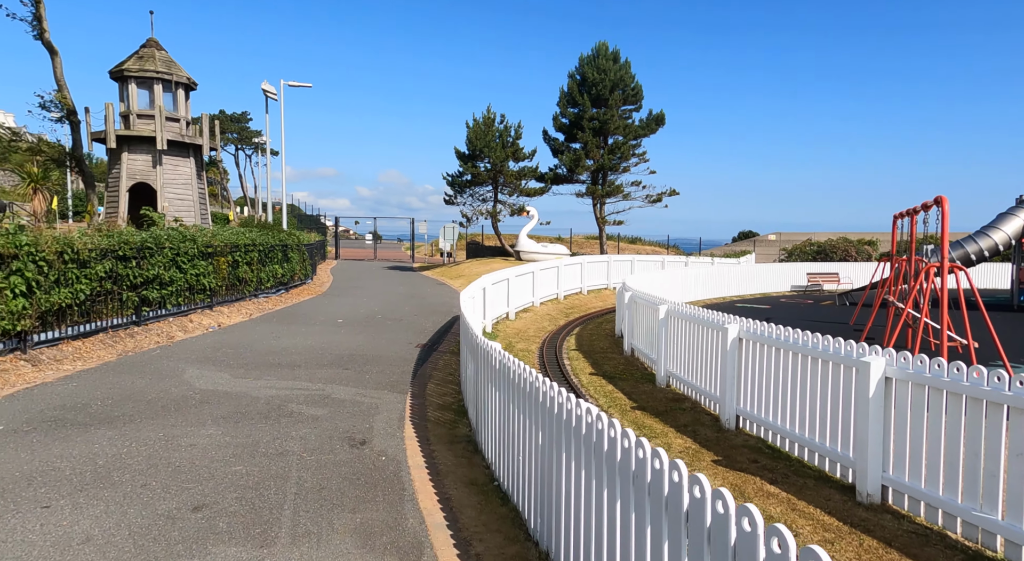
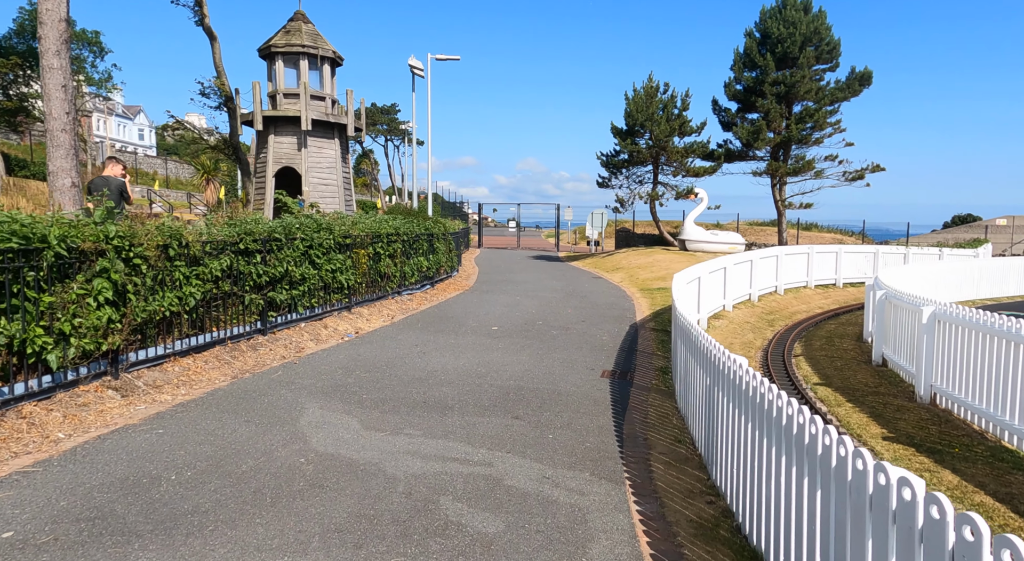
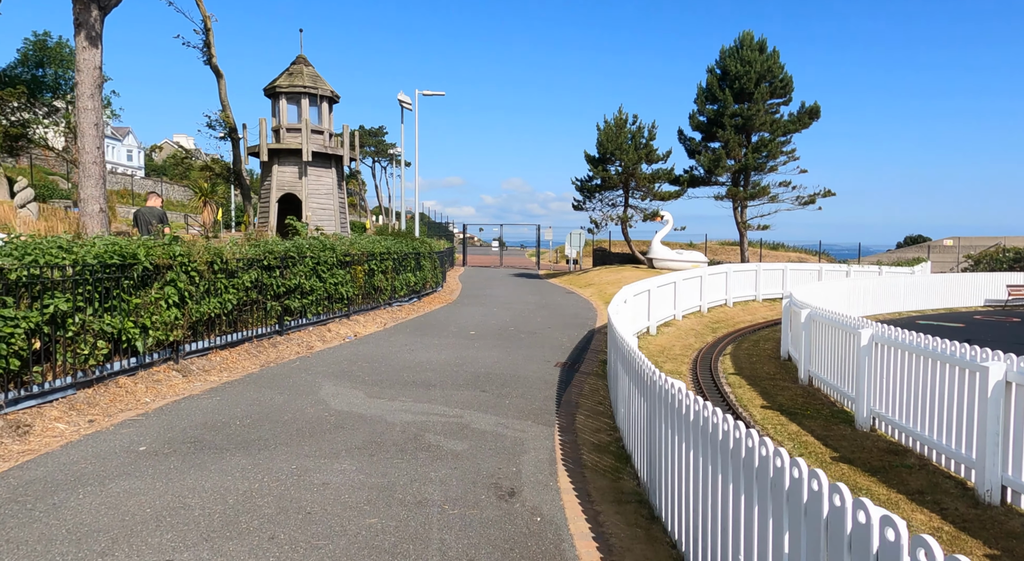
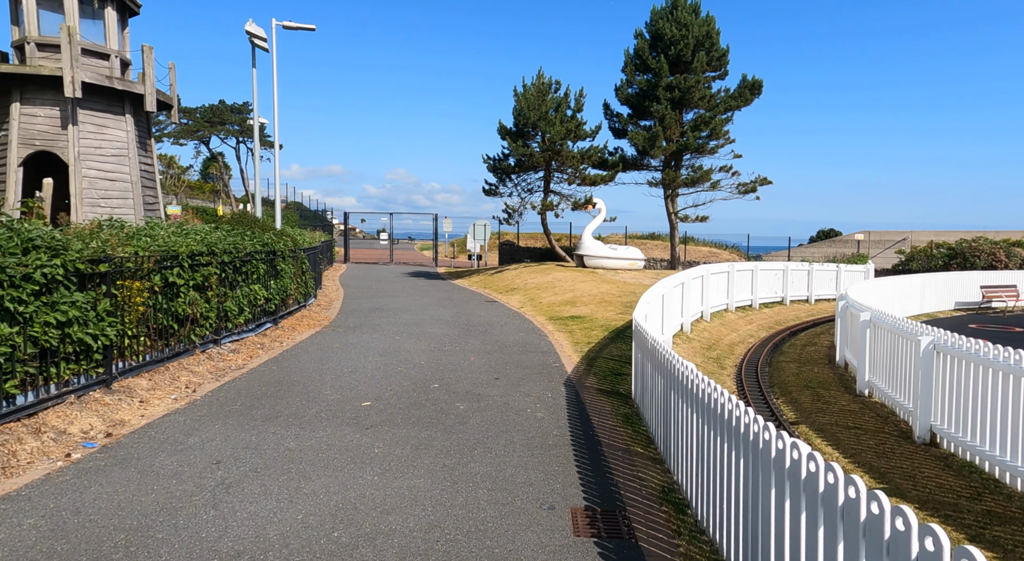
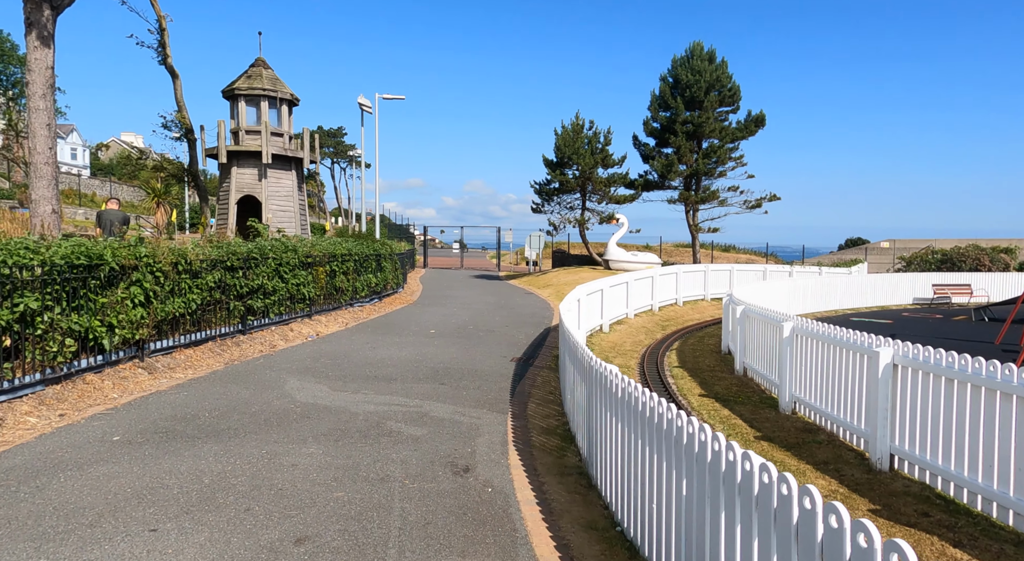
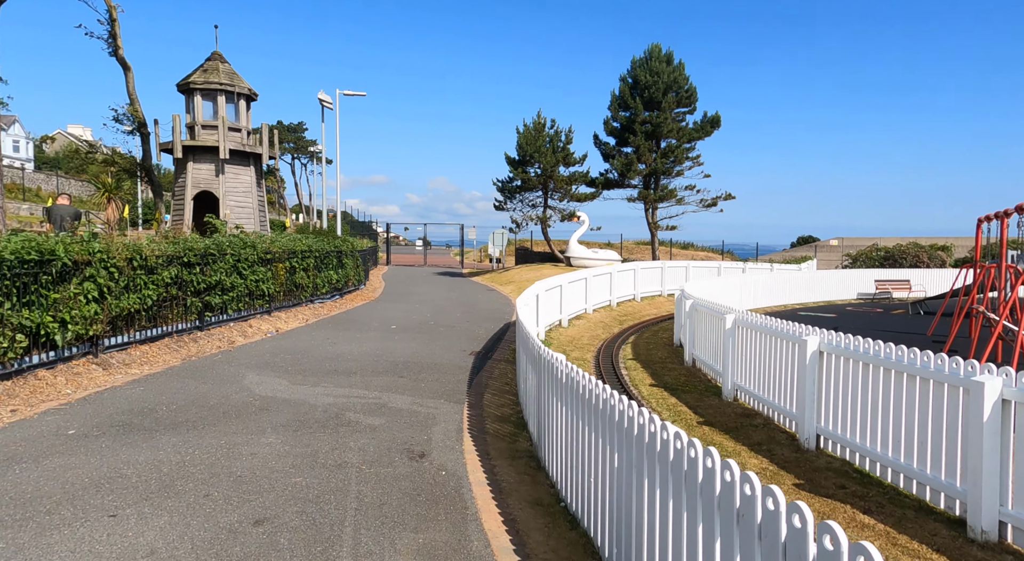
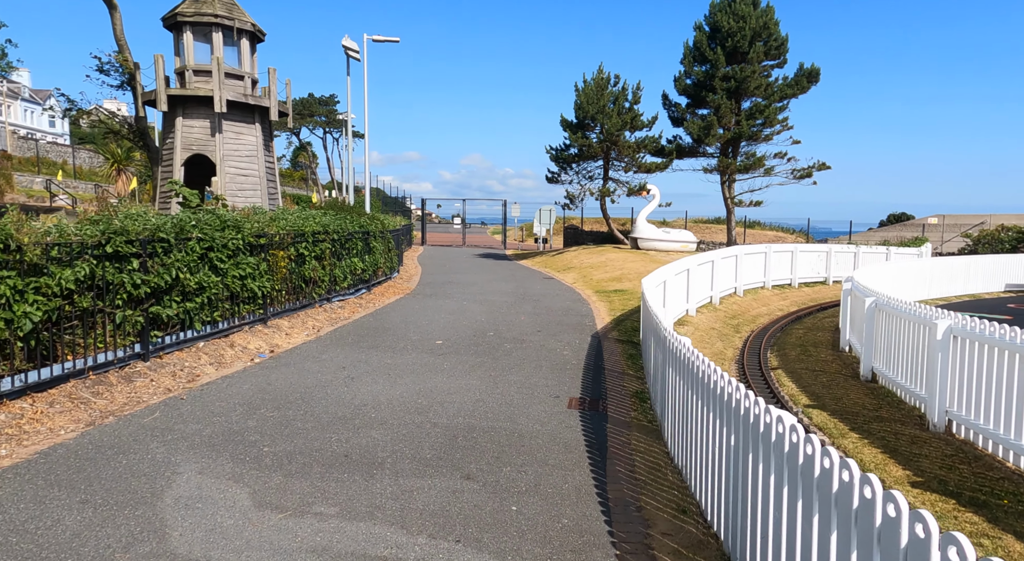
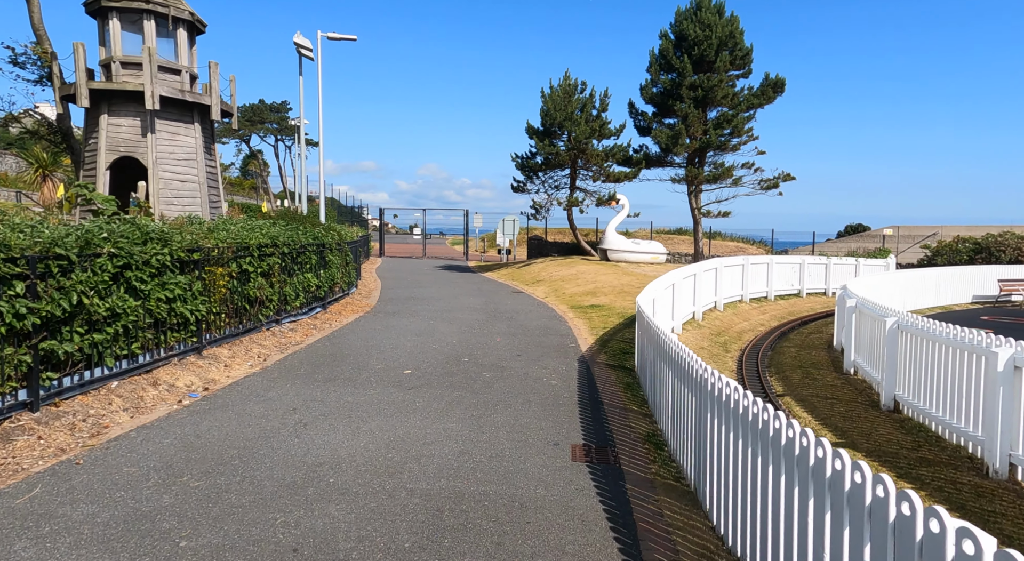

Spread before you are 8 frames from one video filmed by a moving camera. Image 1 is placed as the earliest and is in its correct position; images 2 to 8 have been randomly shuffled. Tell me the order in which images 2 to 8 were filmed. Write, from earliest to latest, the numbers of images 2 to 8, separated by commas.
6, 5, 3, 2, 7, 8, 4
